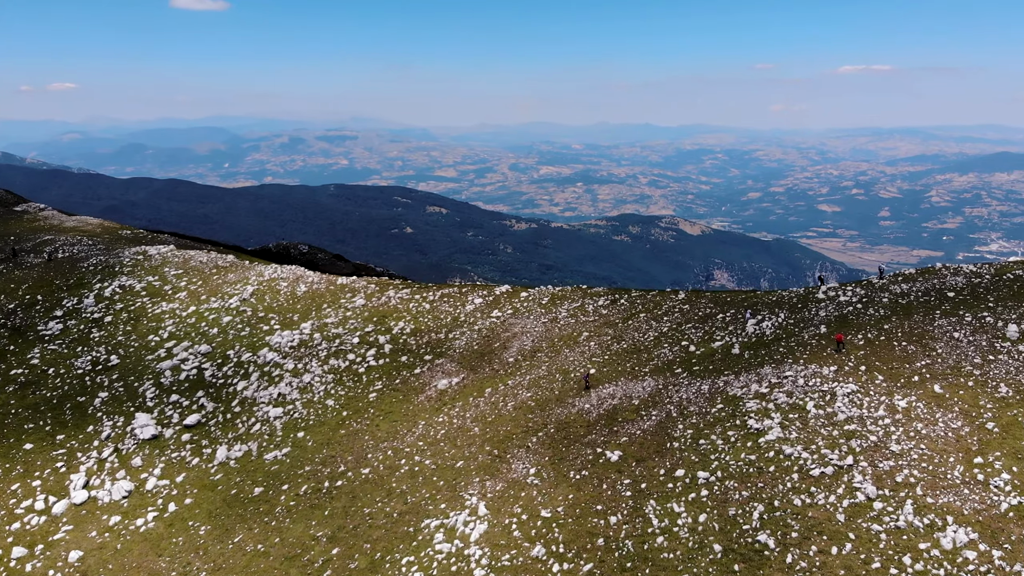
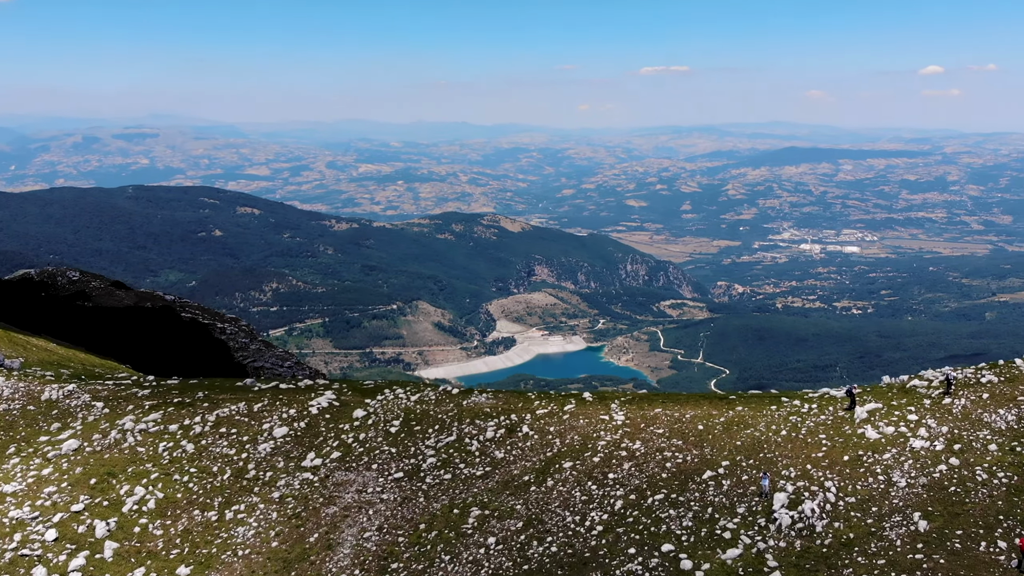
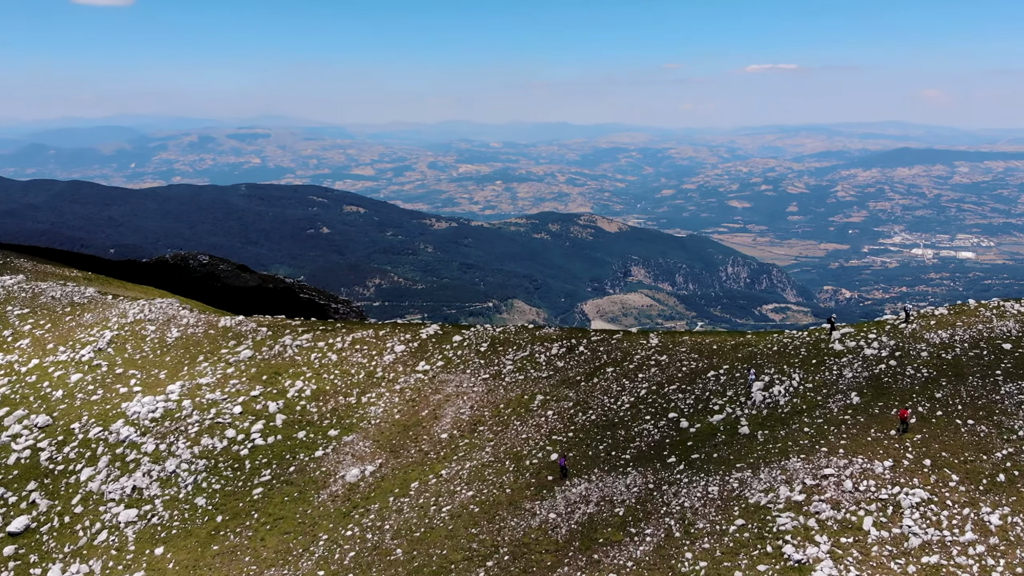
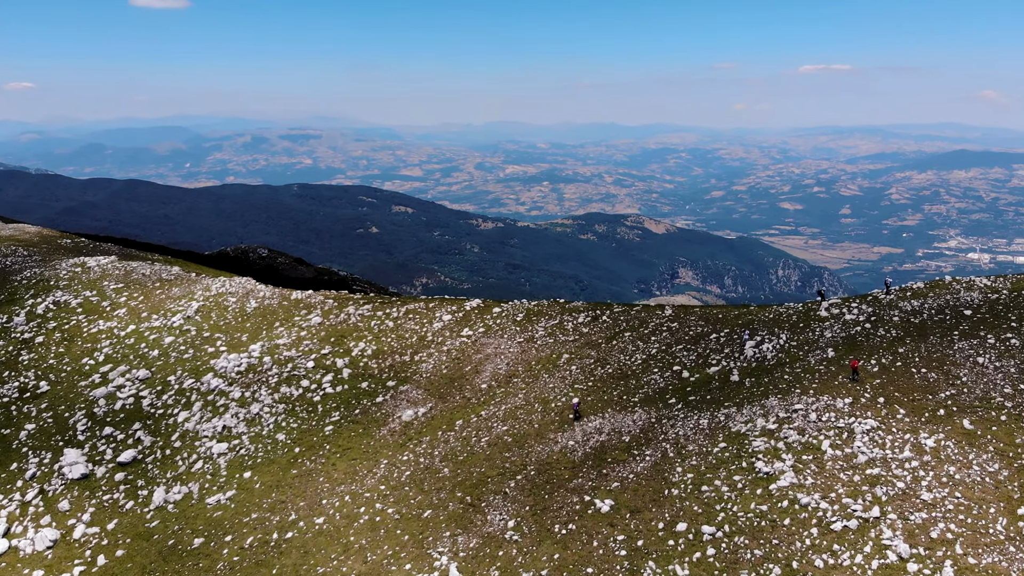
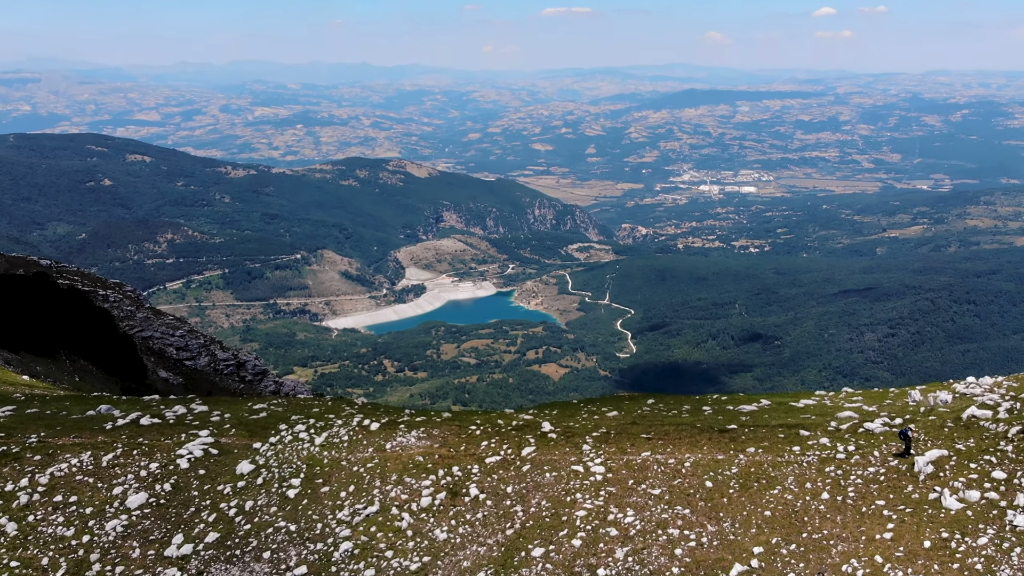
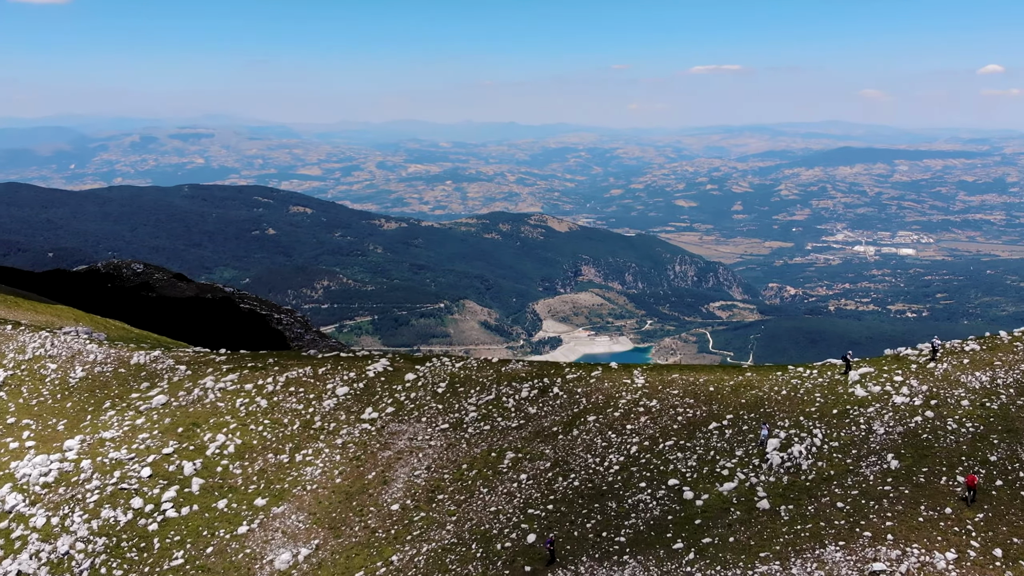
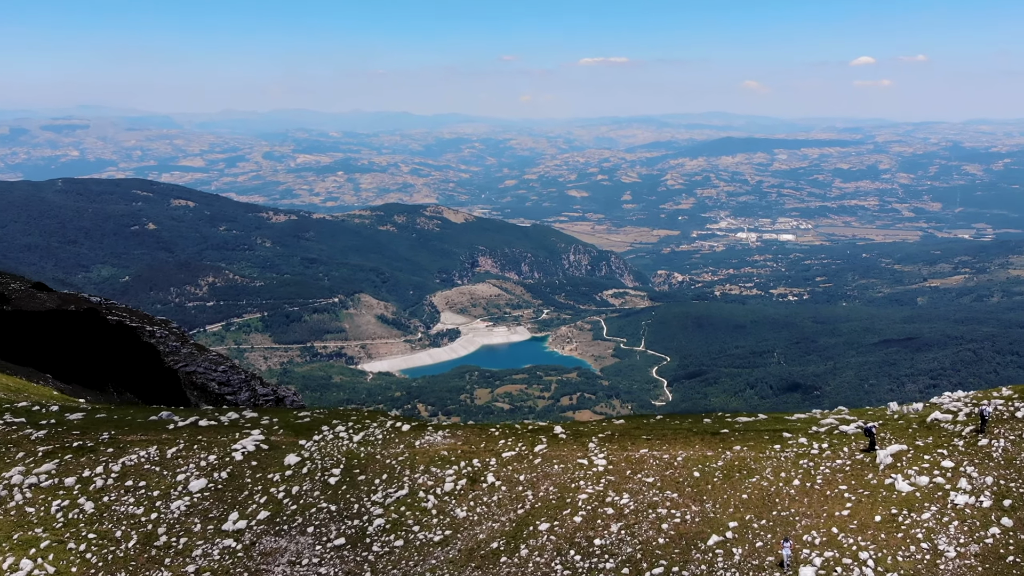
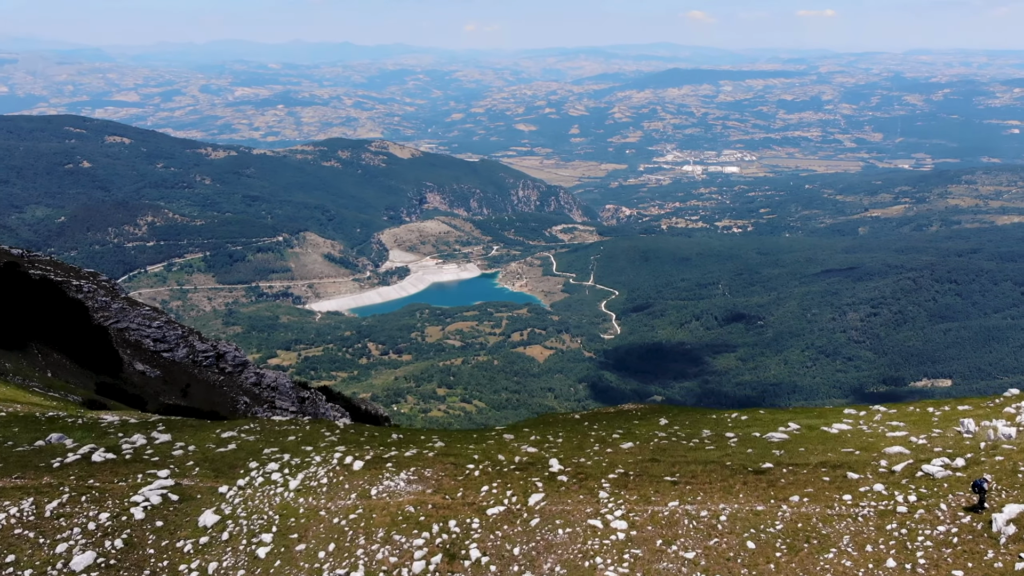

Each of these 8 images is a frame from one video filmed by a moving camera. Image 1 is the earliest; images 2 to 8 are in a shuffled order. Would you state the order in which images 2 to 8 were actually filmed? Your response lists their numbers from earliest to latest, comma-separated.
4, 3, 6, 2, 7, 5, 8
